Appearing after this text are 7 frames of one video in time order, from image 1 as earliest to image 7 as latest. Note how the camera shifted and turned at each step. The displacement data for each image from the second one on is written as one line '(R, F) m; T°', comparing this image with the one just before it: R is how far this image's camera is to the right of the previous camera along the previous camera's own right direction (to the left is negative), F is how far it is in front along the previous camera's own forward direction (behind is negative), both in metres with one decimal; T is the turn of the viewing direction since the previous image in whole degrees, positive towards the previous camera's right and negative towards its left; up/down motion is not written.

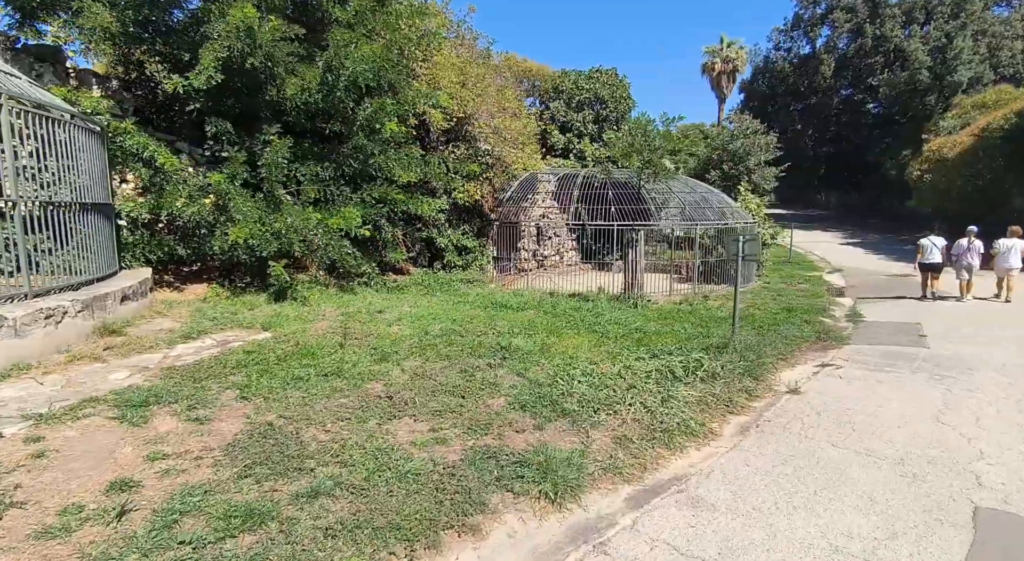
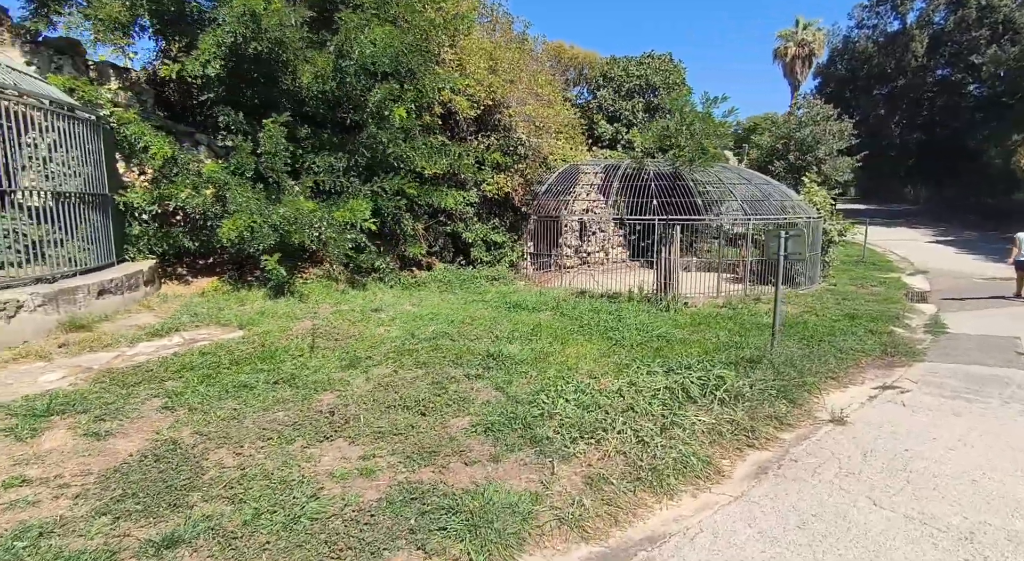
(+0.7, +0.8) m; -7°
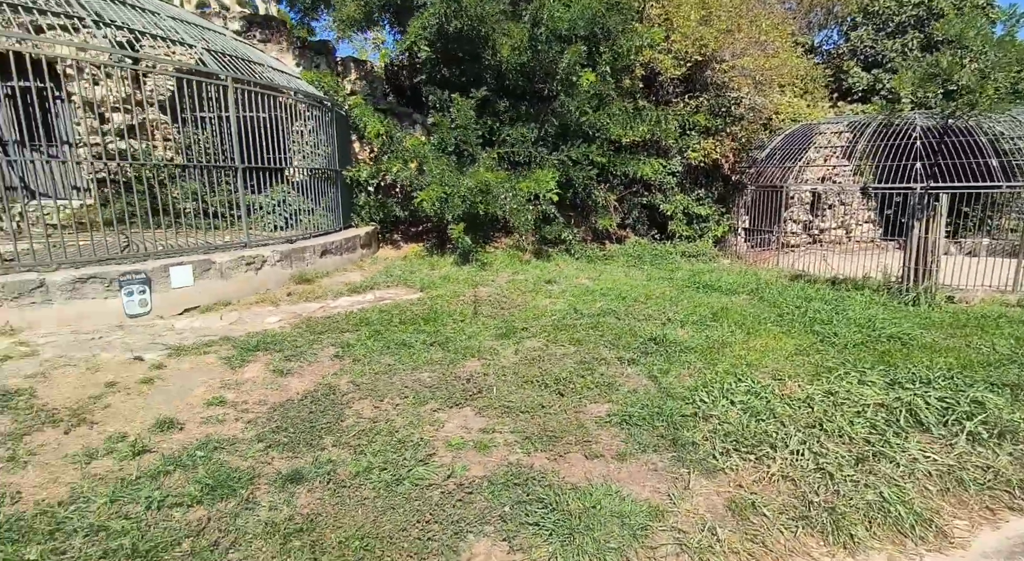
(+0.4, +0.5) m; -22°
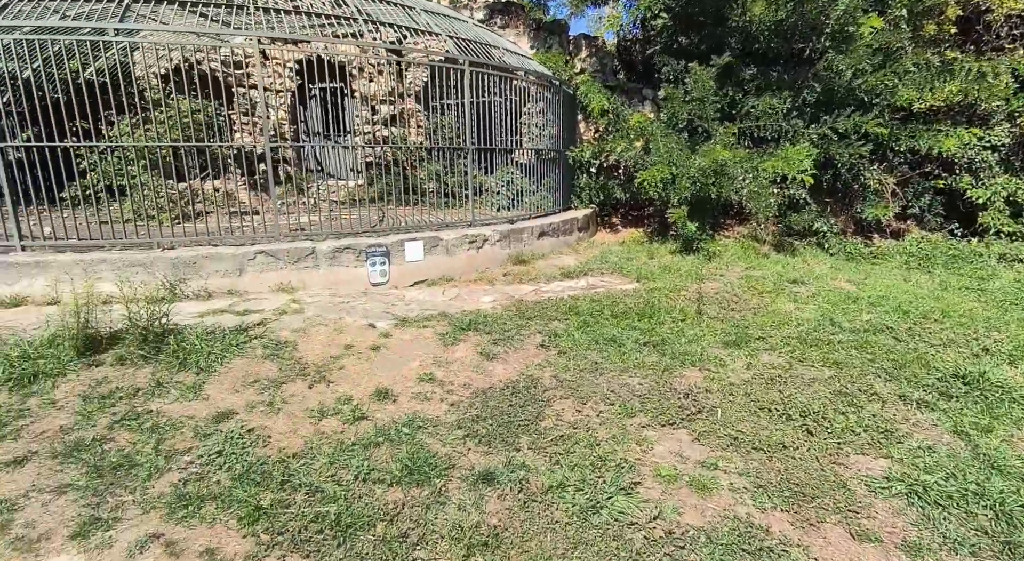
(-0.1, +0.5) m; -21°
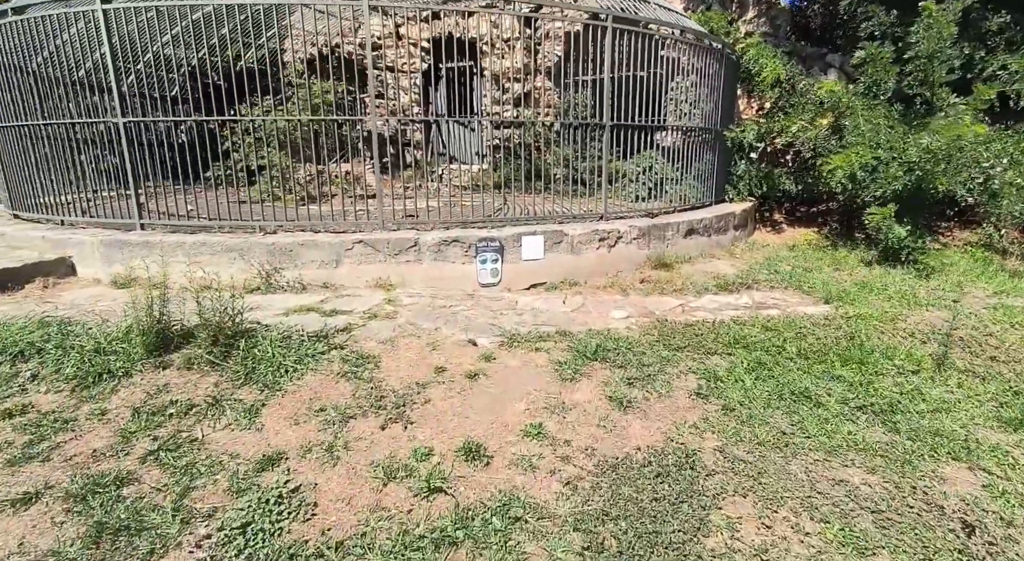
(-0.1, +1.2) m; -12°
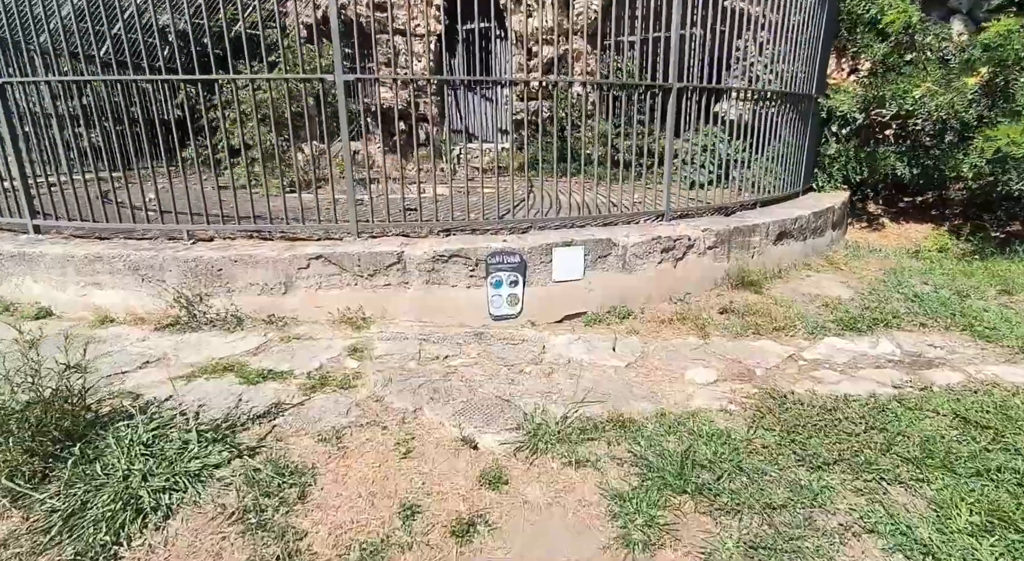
(0.0, +1.6) m; -3°
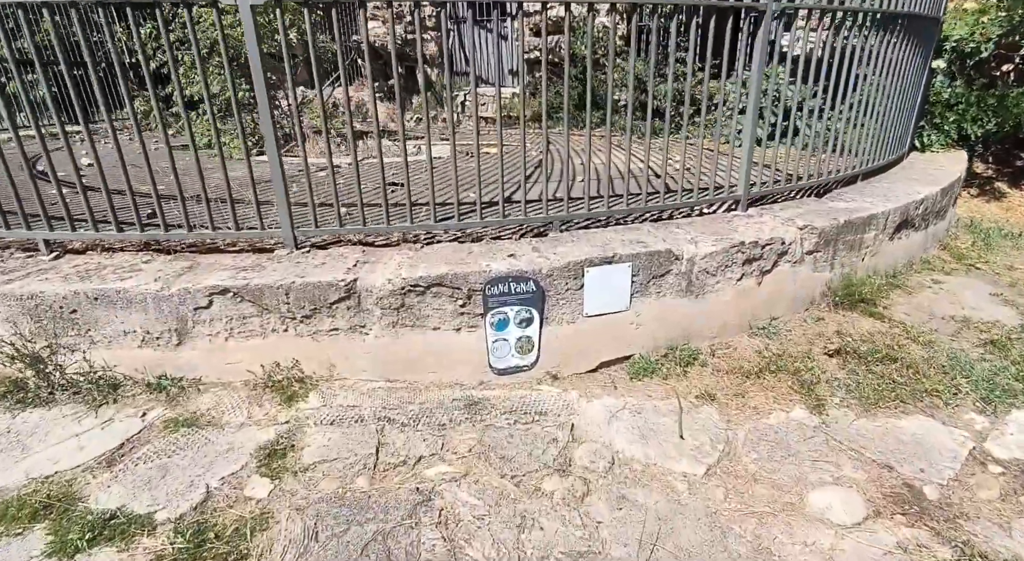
(0.0, +1.3) m; -1°
